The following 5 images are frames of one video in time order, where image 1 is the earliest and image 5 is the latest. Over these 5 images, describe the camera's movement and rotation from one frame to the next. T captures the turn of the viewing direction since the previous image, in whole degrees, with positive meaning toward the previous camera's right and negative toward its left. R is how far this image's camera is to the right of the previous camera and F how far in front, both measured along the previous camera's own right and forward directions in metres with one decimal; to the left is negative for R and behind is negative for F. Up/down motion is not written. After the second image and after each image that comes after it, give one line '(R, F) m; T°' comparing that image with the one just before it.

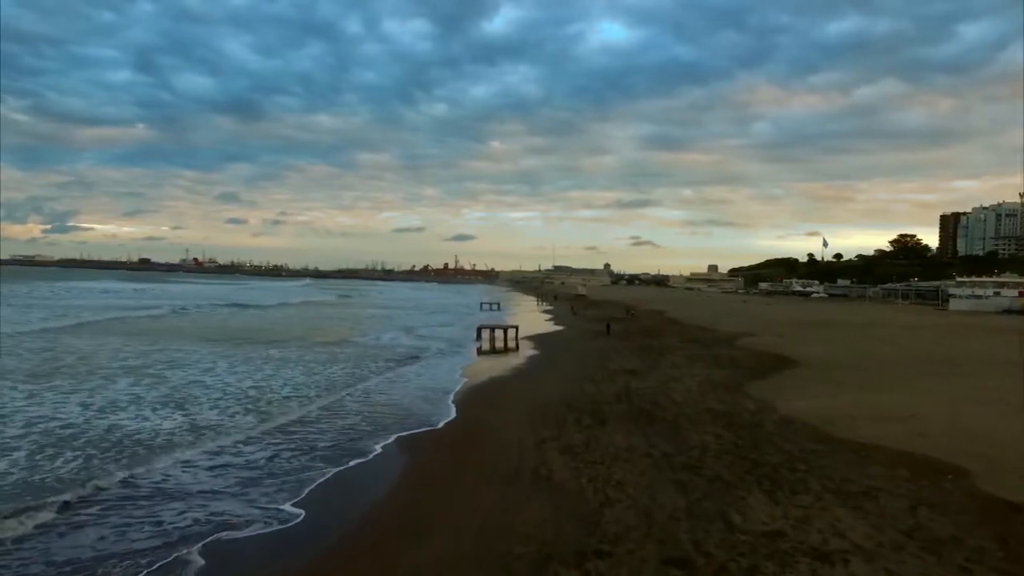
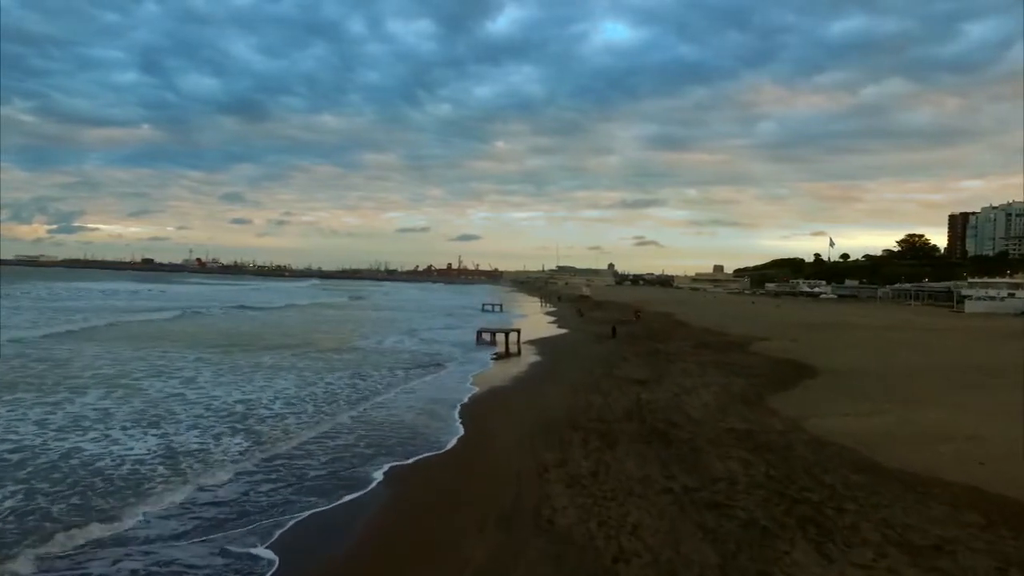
(+0.1, +1.2) m; 0°
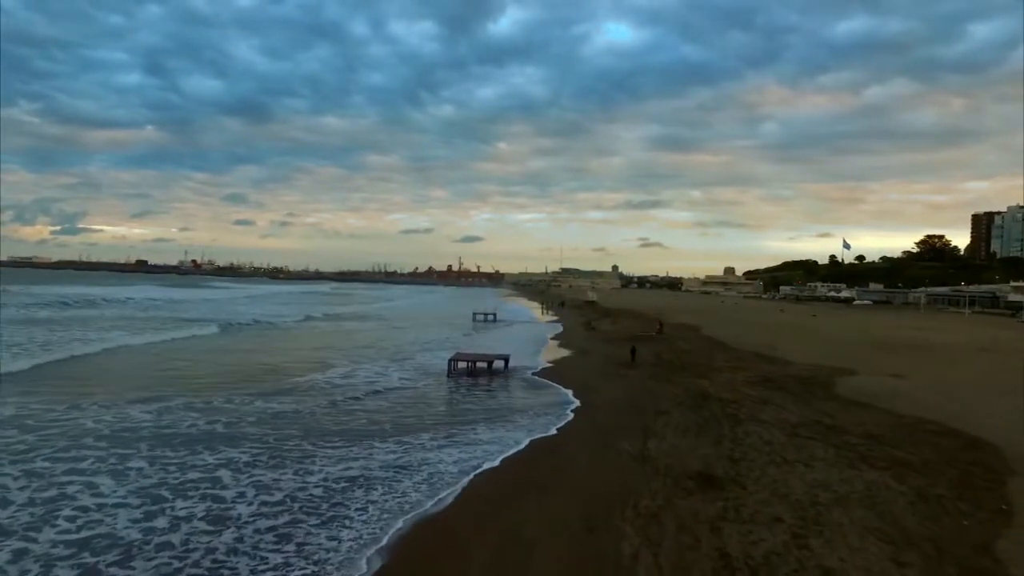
(+0.4, +6.3) m; 0°
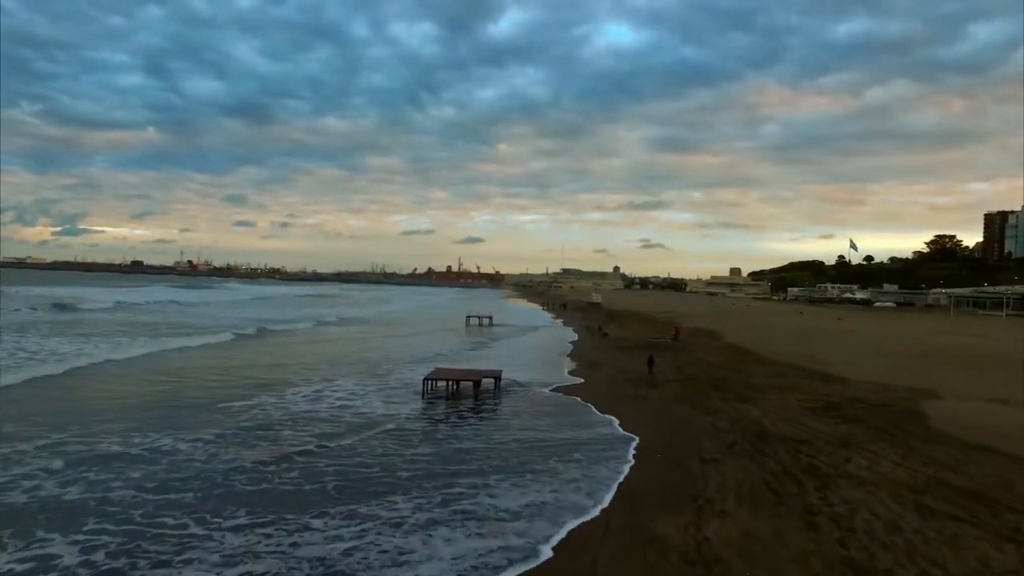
(+0.1, +3.6) m; 0°
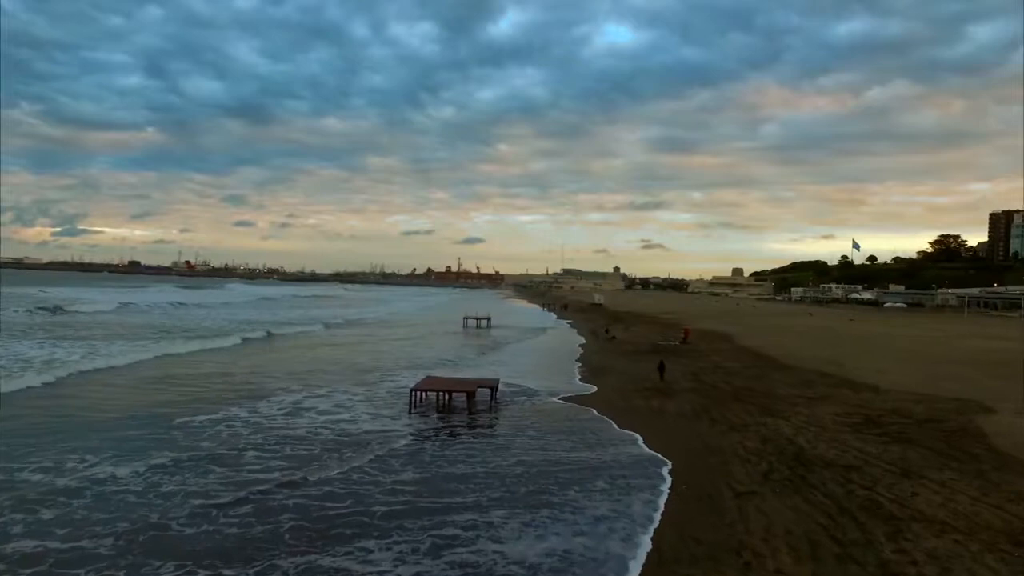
(0.0, +1.5) m; 0°
